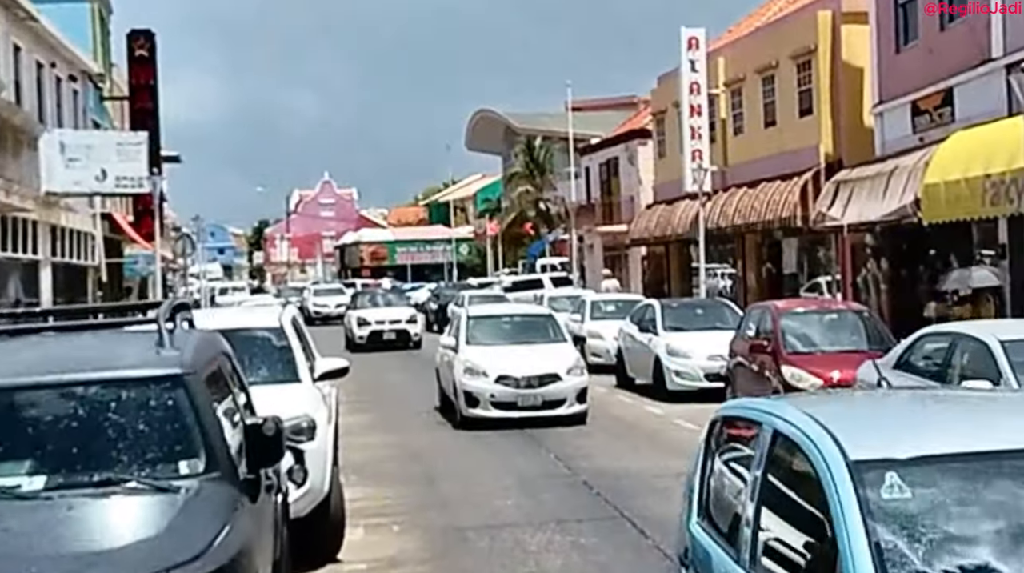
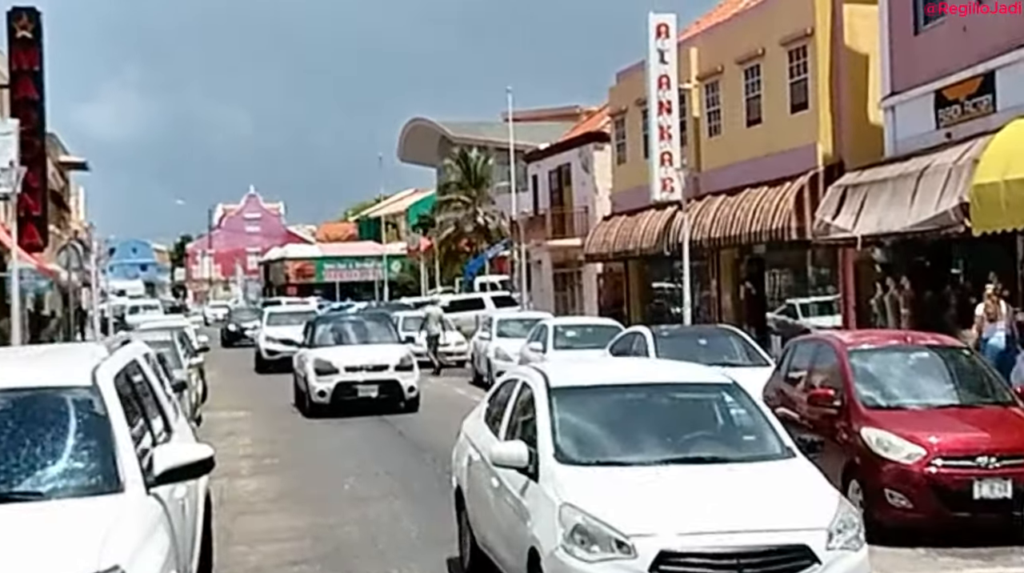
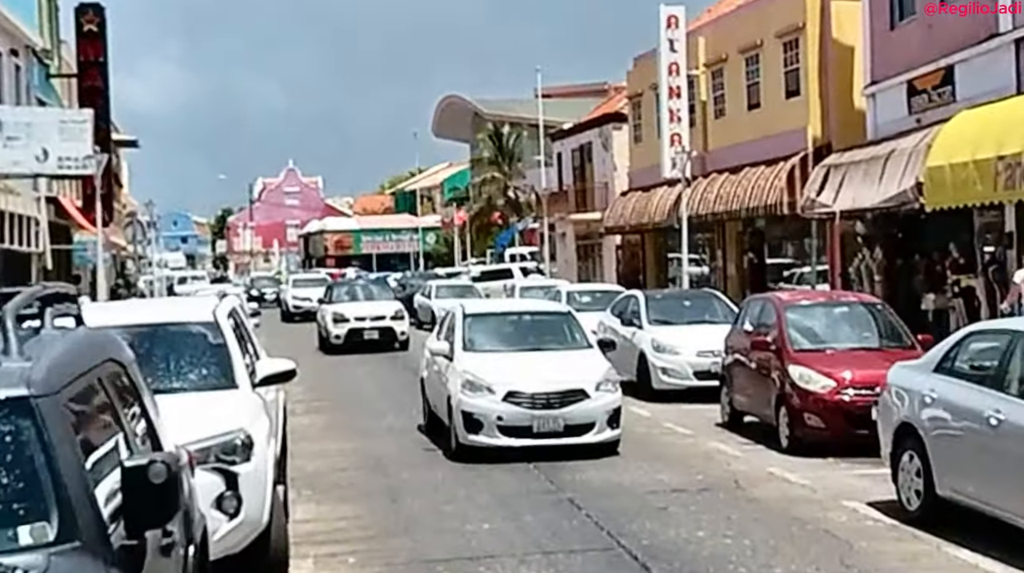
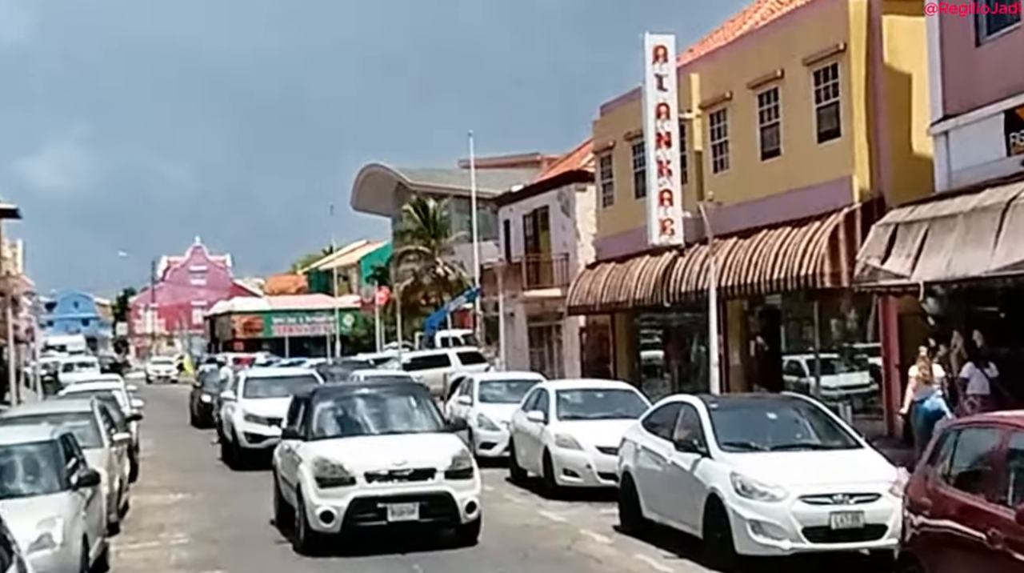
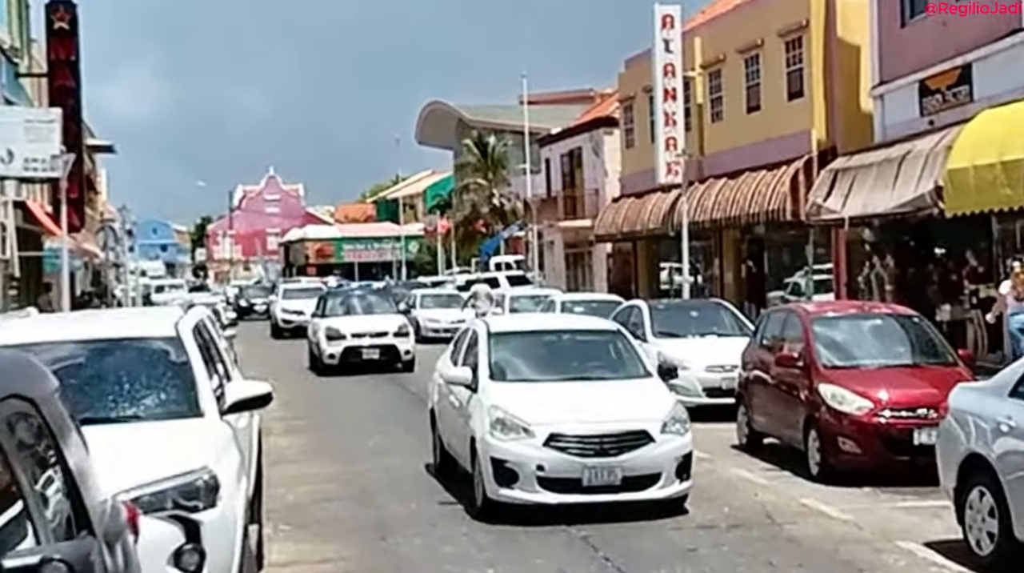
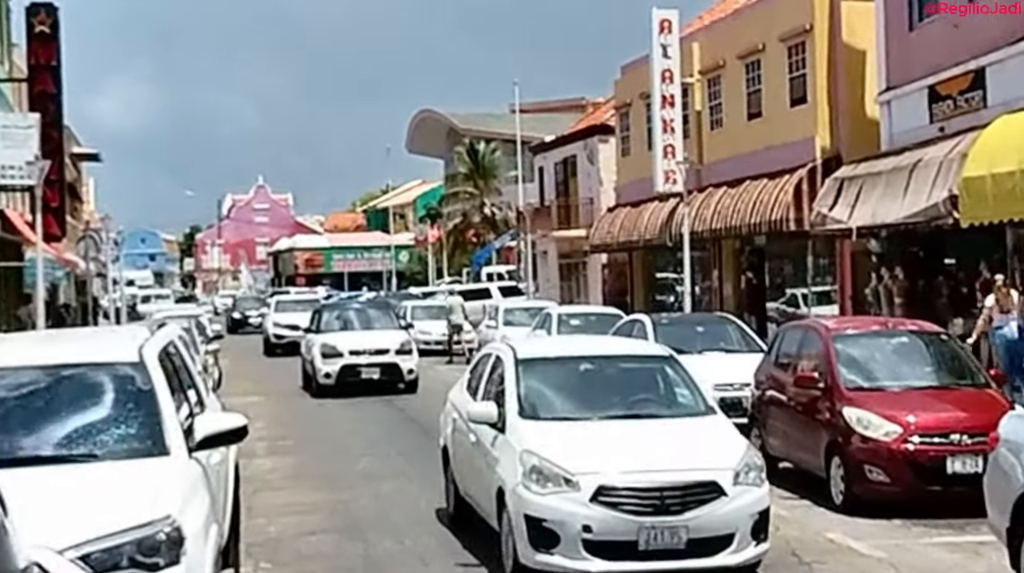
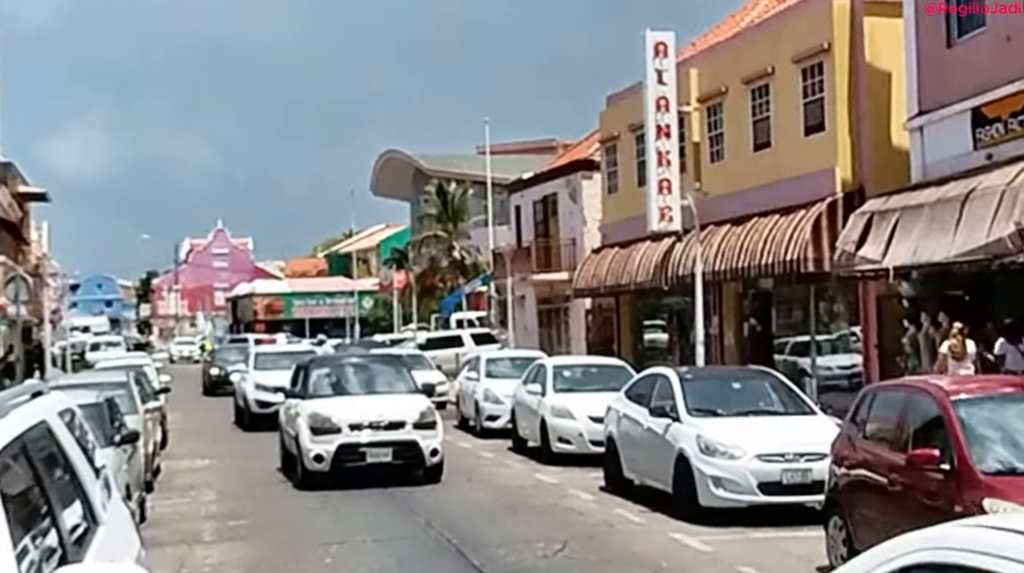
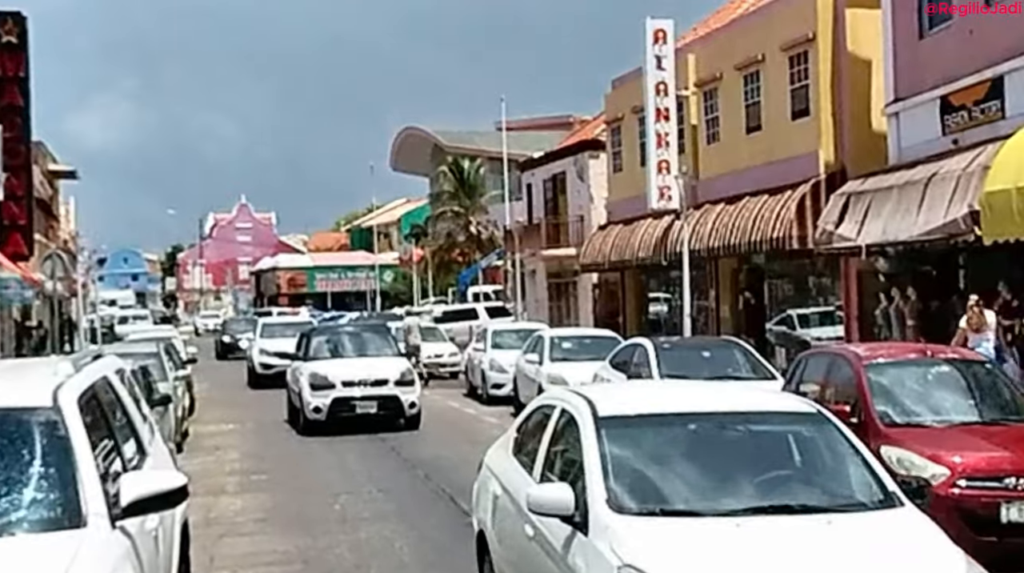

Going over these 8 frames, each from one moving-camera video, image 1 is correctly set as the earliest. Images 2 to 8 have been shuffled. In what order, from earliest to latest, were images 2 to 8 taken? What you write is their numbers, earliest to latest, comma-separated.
3, 5, 6, 2, 8, 7, 4
